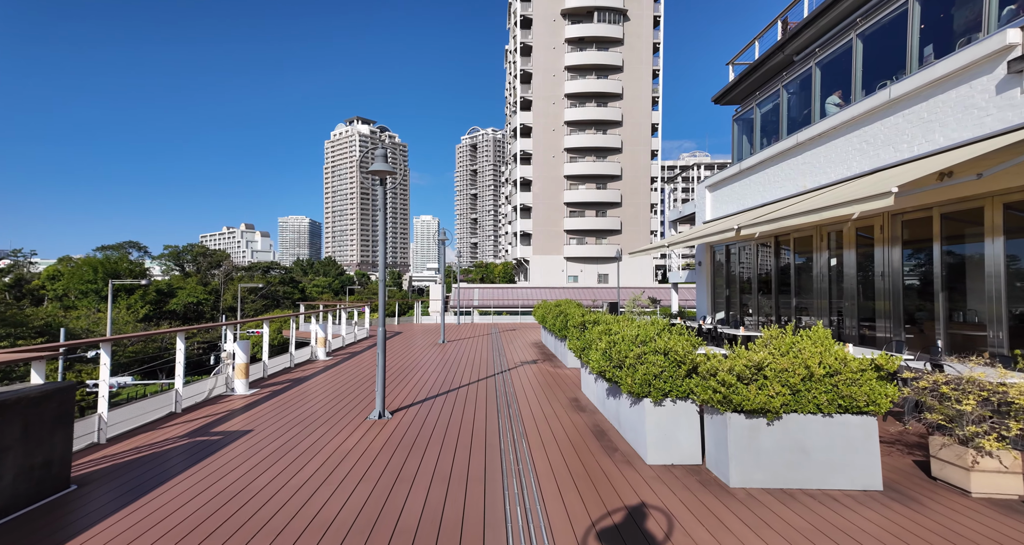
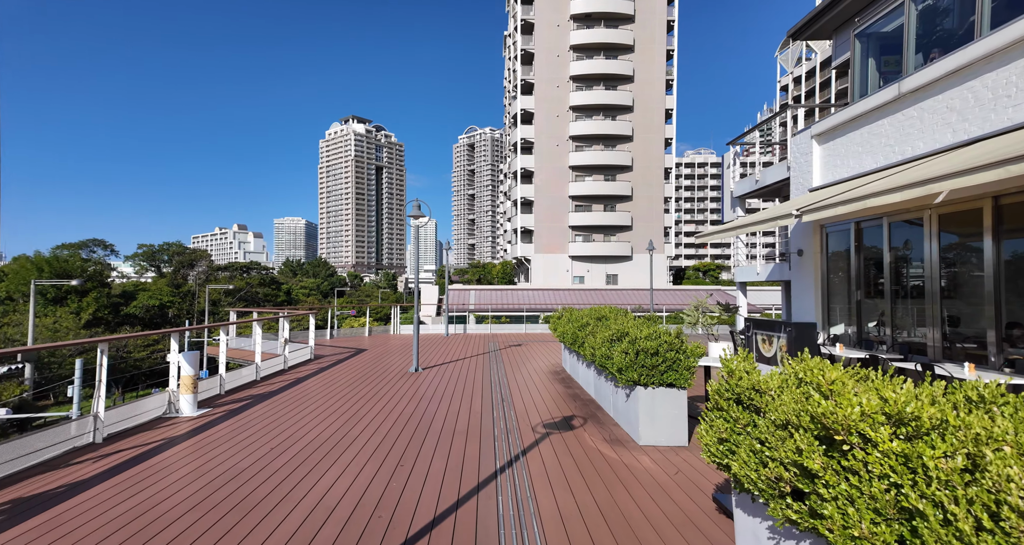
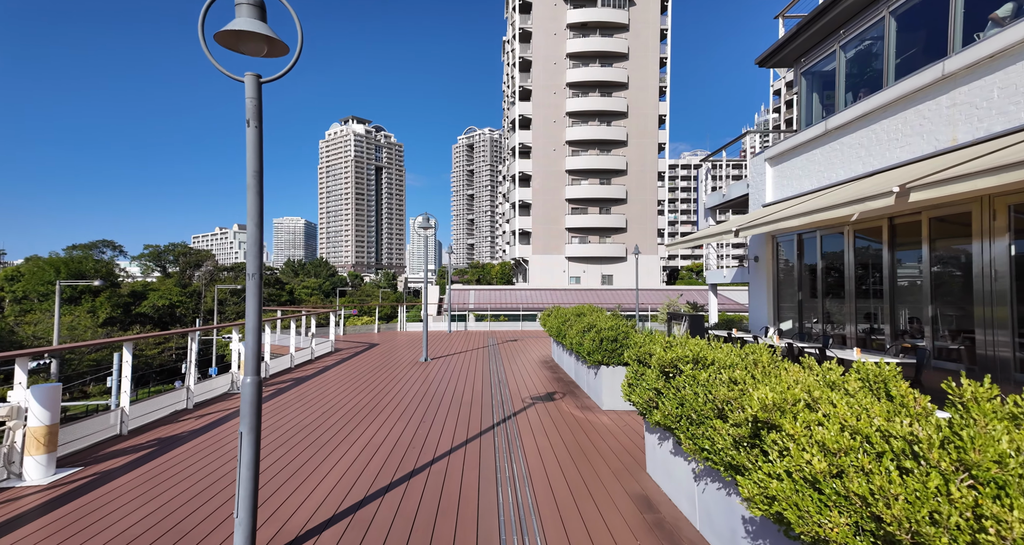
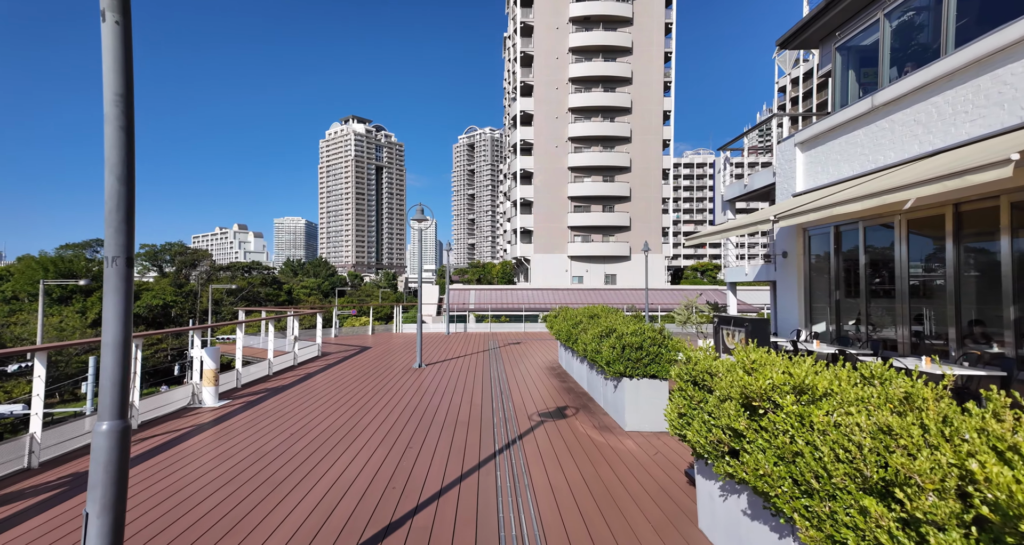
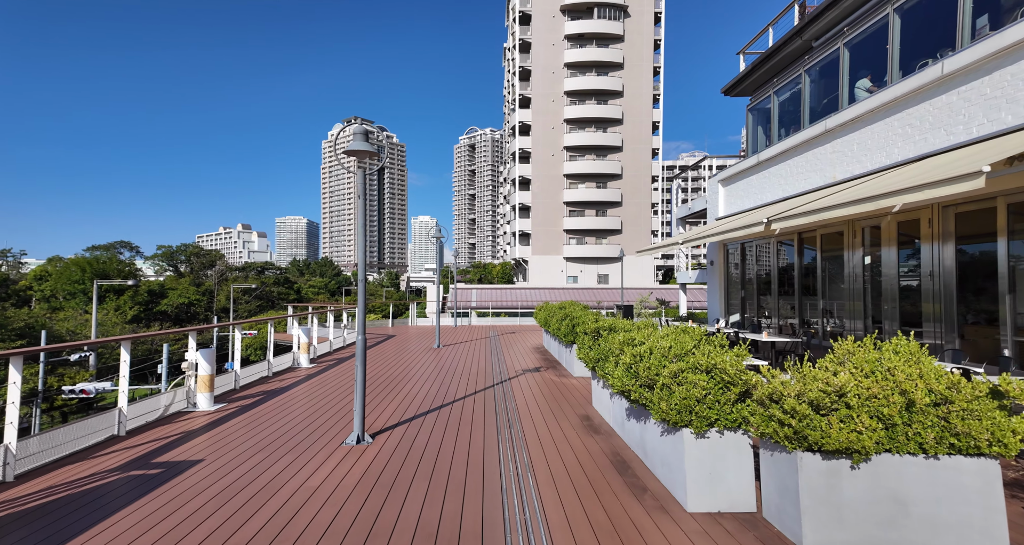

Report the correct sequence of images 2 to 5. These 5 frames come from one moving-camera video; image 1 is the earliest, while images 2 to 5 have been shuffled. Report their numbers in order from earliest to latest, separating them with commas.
5, 3, 4, 2
